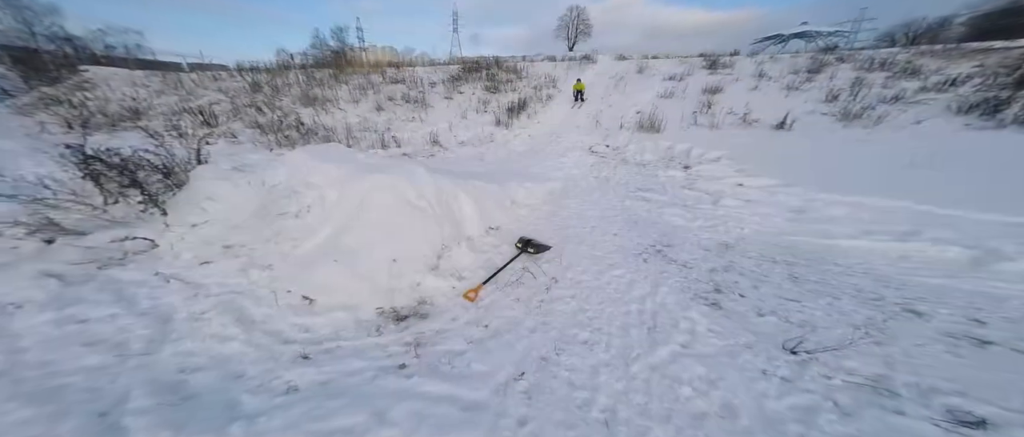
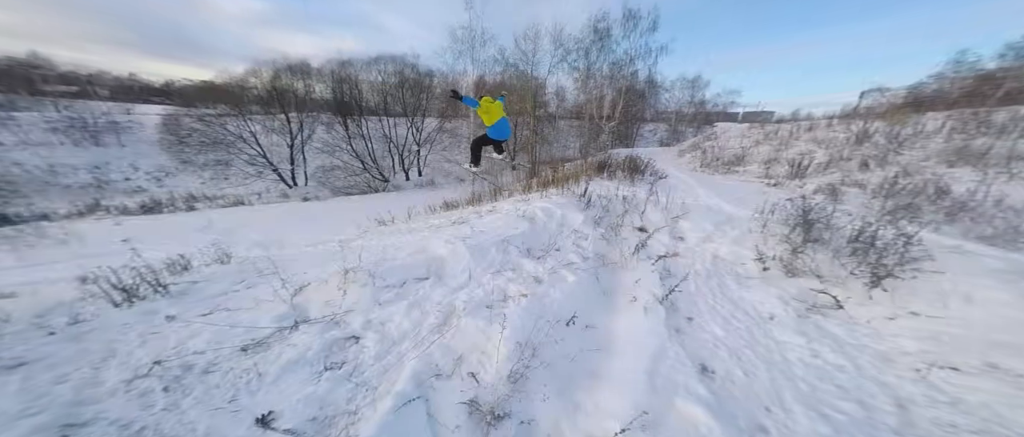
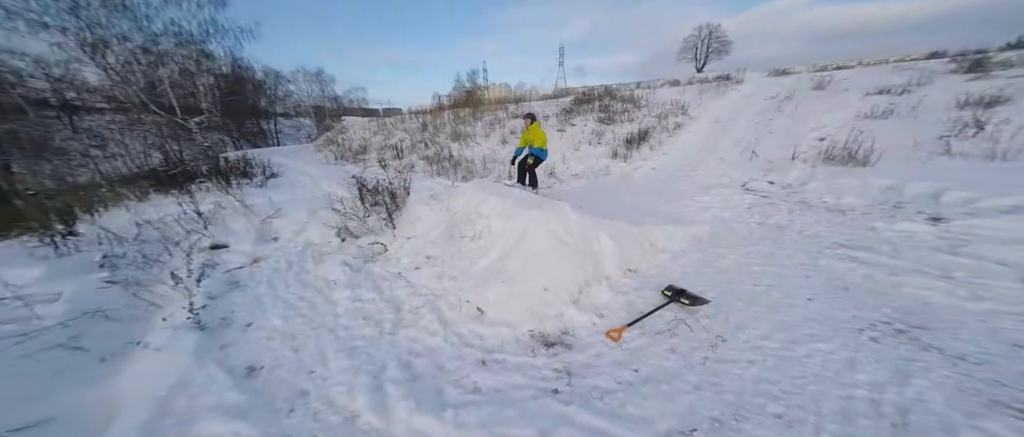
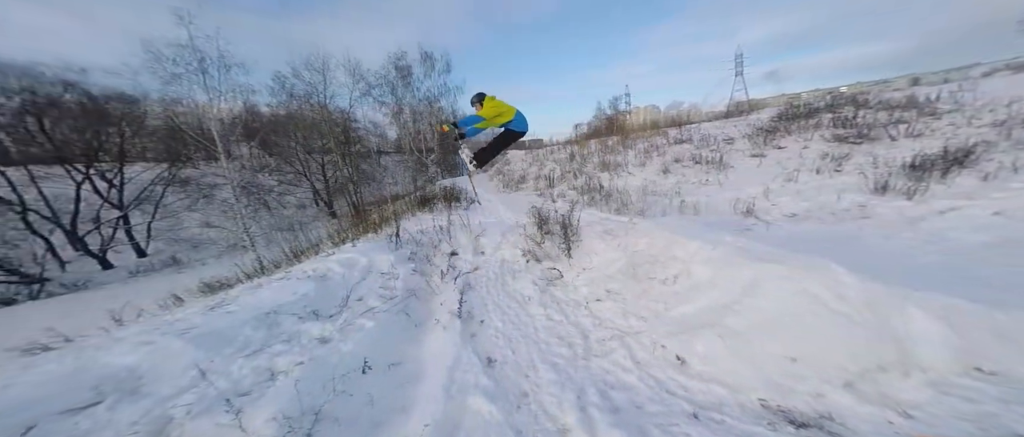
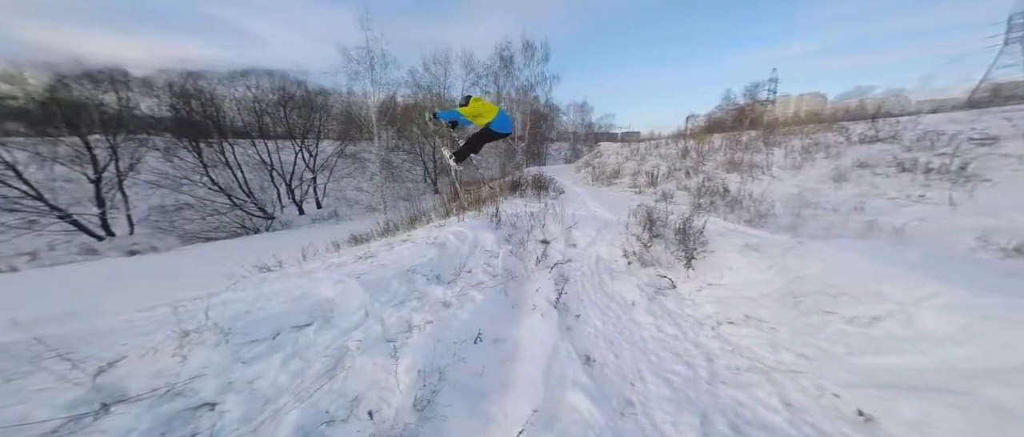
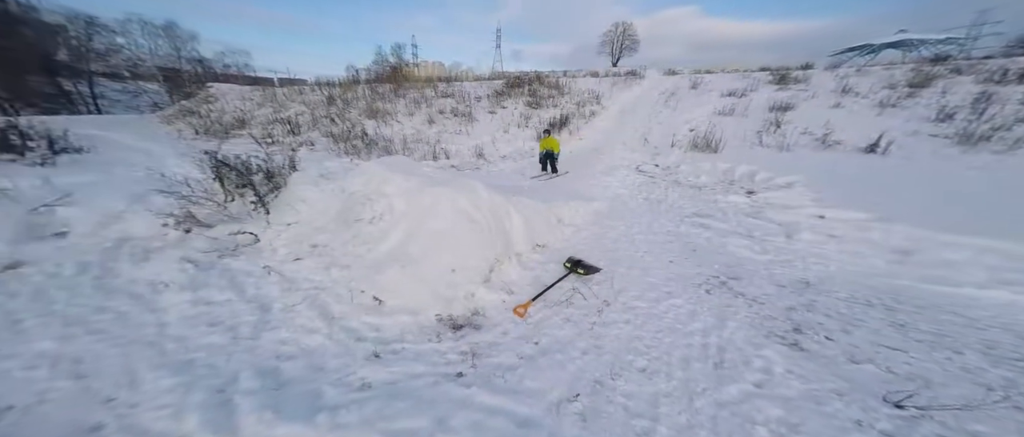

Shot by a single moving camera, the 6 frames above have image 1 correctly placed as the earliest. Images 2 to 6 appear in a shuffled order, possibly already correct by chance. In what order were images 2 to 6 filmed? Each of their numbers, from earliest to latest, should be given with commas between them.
6, 3, 4, 5, 2
